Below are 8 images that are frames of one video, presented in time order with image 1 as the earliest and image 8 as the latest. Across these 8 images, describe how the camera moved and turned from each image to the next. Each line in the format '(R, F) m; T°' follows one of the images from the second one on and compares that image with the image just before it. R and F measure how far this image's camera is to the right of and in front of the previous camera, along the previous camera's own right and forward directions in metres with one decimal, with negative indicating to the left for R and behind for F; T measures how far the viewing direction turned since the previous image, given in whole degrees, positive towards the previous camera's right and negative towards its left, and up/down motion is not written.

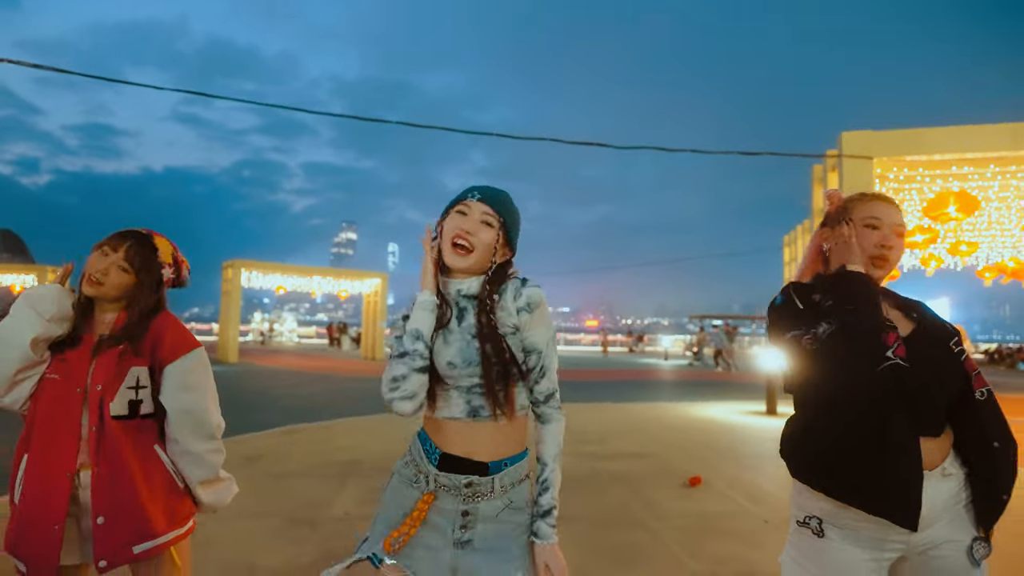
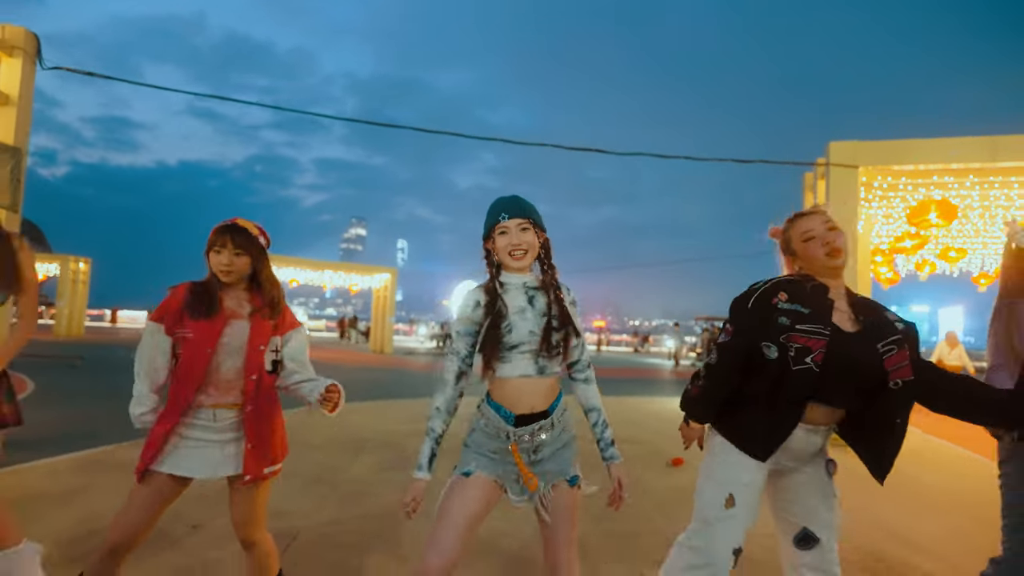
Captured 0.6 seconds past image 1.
(+0.1, -0.5) m; -1°
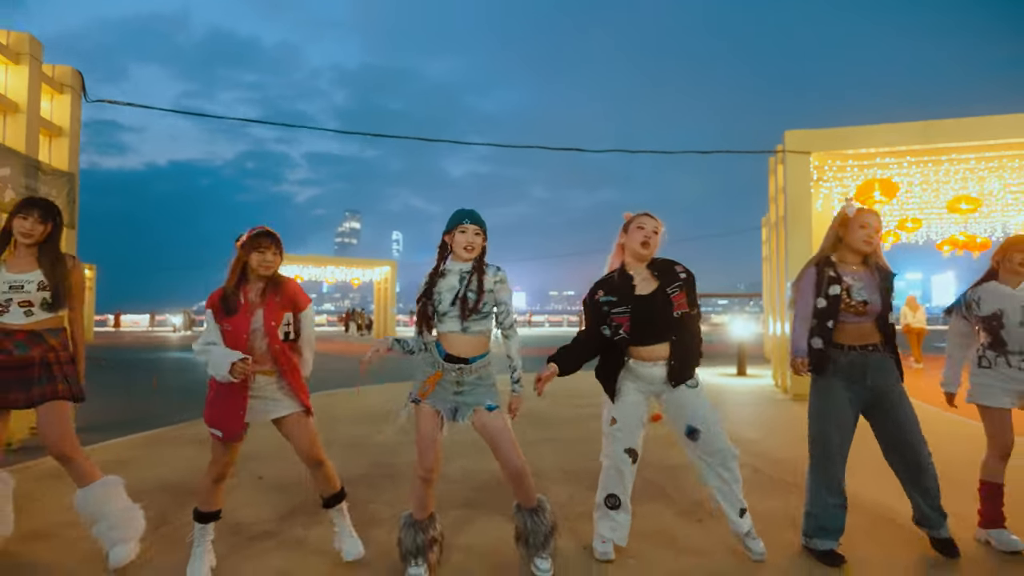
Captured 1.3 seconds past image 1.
(0.0, -0.9) m; 0°
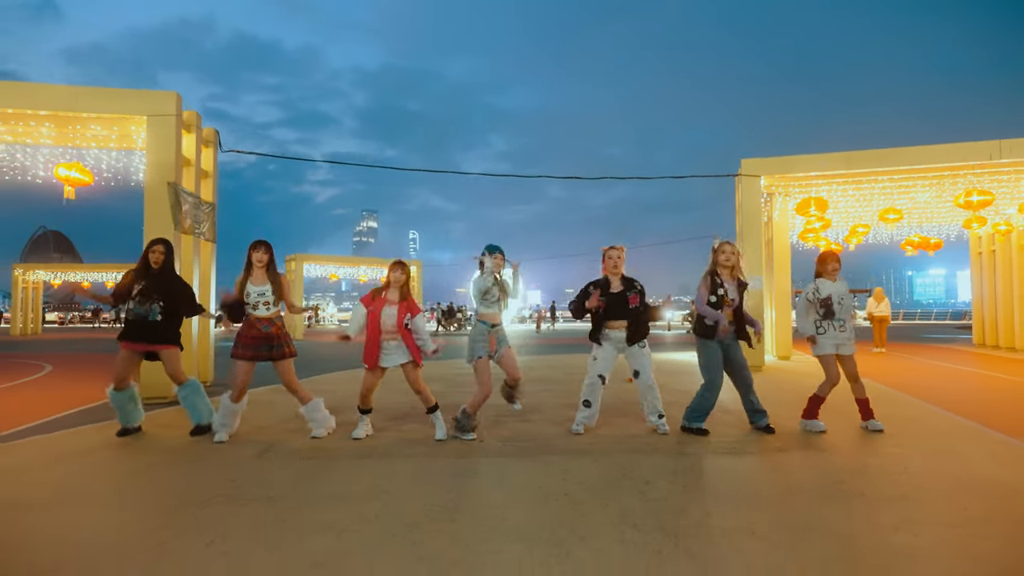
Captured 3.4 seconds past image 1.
(0.0, -2.3) m; -2°
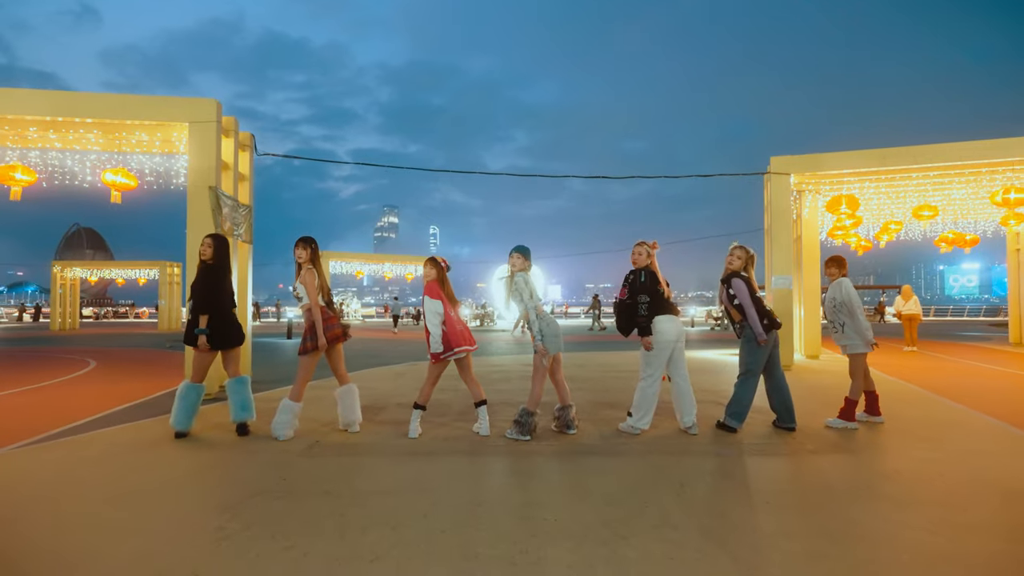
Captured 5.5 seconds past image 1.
(-0.1, -0.1) m; -2°
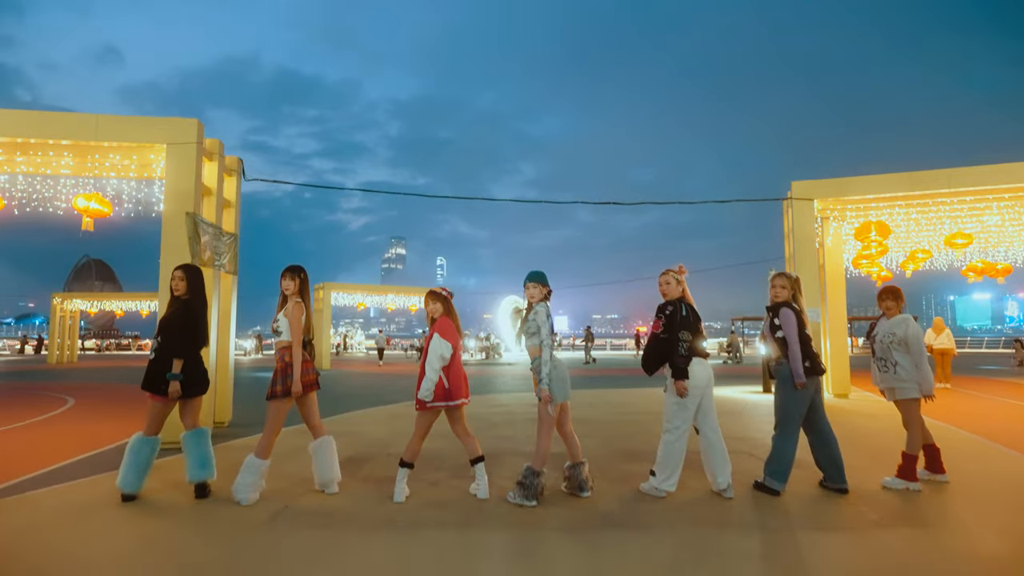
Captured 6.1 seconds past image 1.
(0.0, +0.7) m; -1°
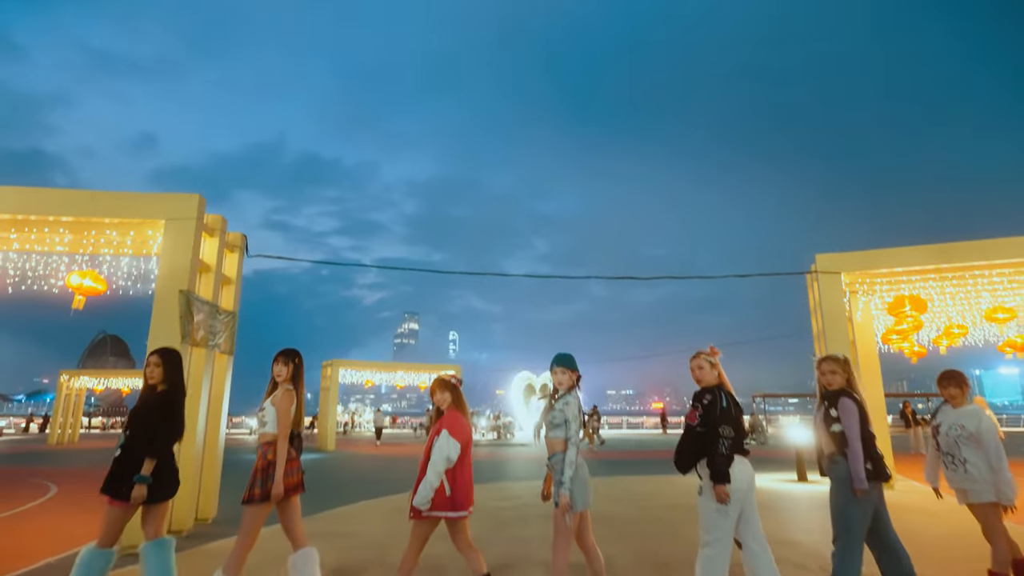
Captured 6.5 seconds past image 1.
(0.0, +0.5) m; -1°
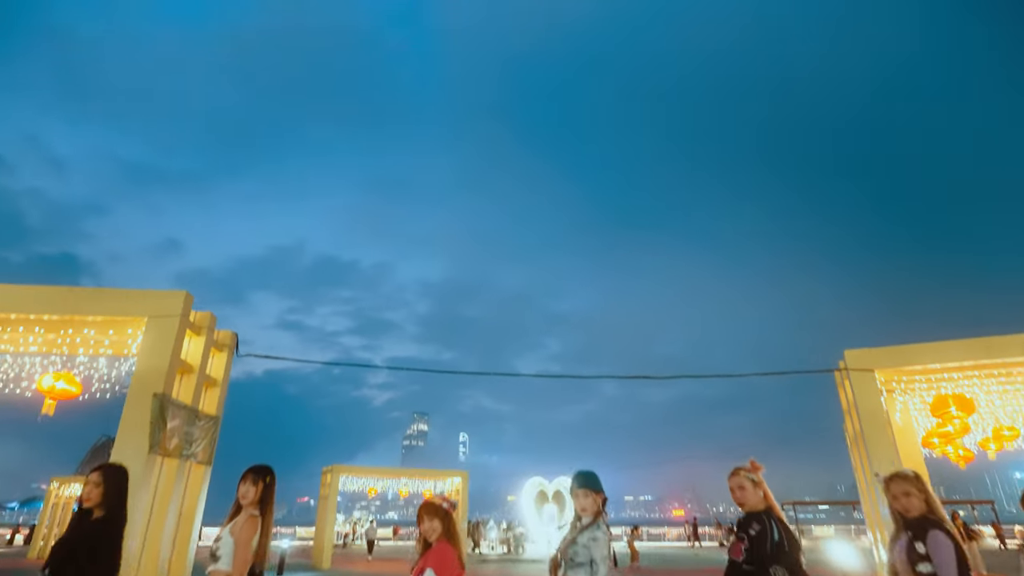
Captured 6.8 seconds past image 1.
(+0.1, +0.5) m; -1°
